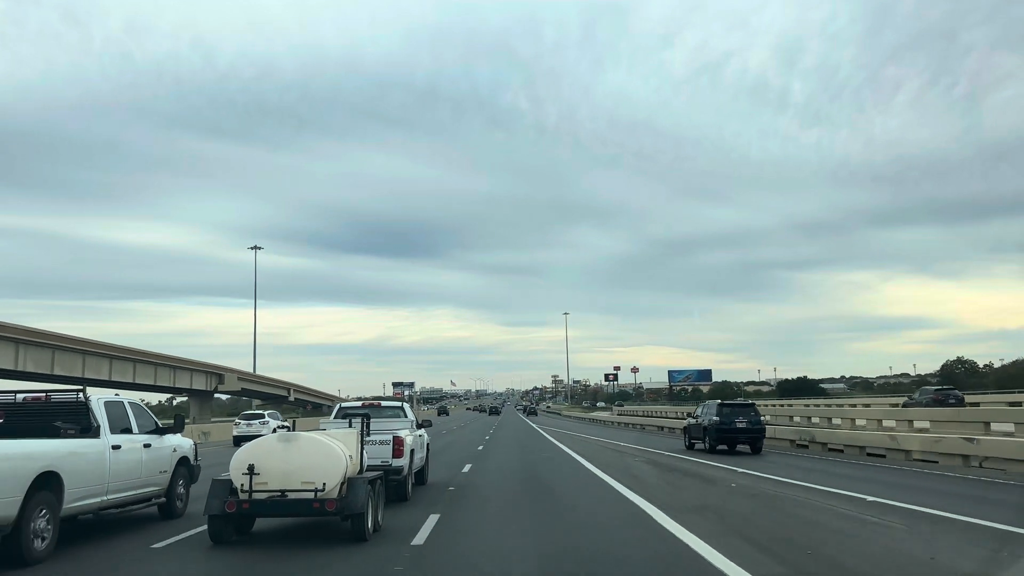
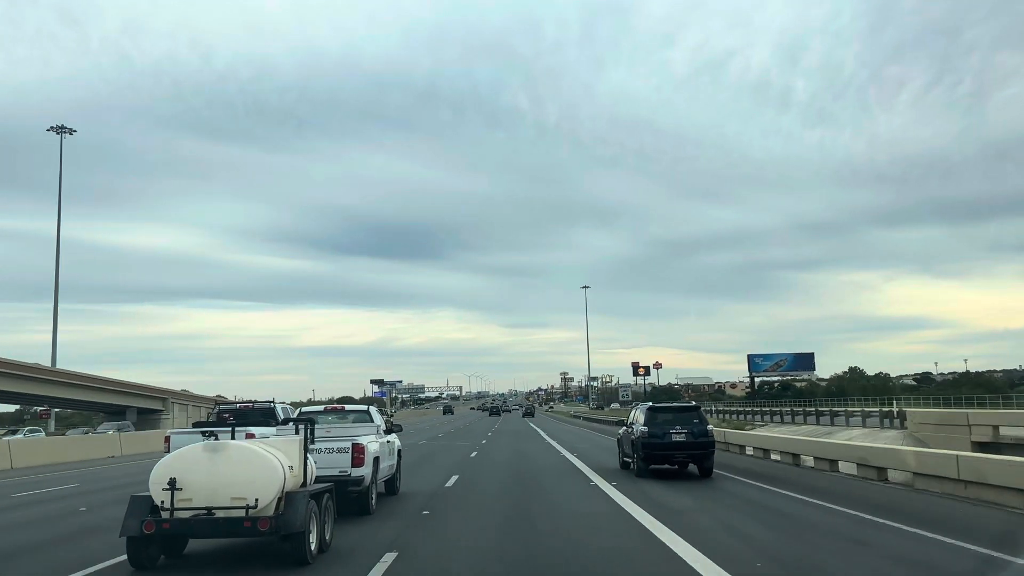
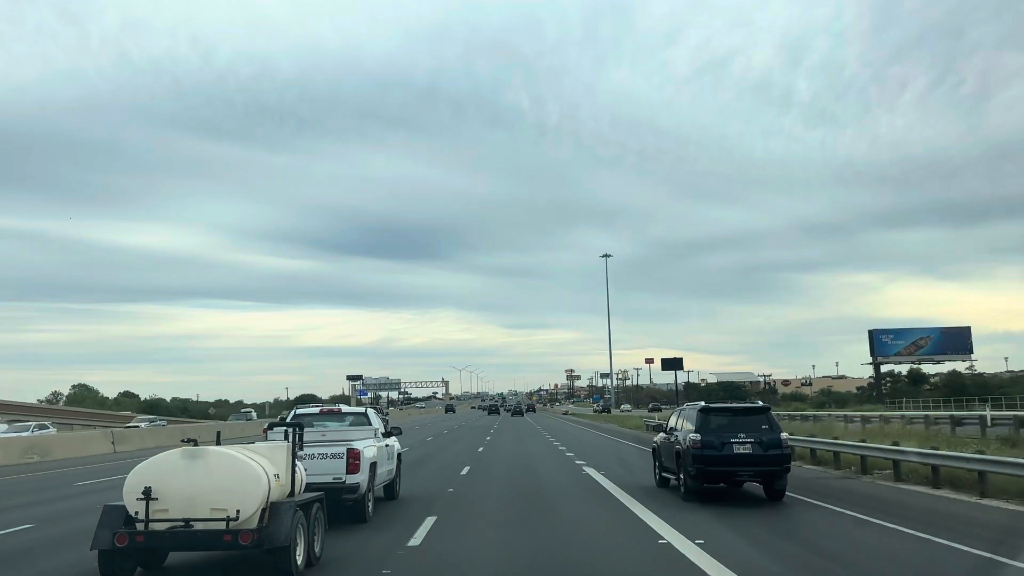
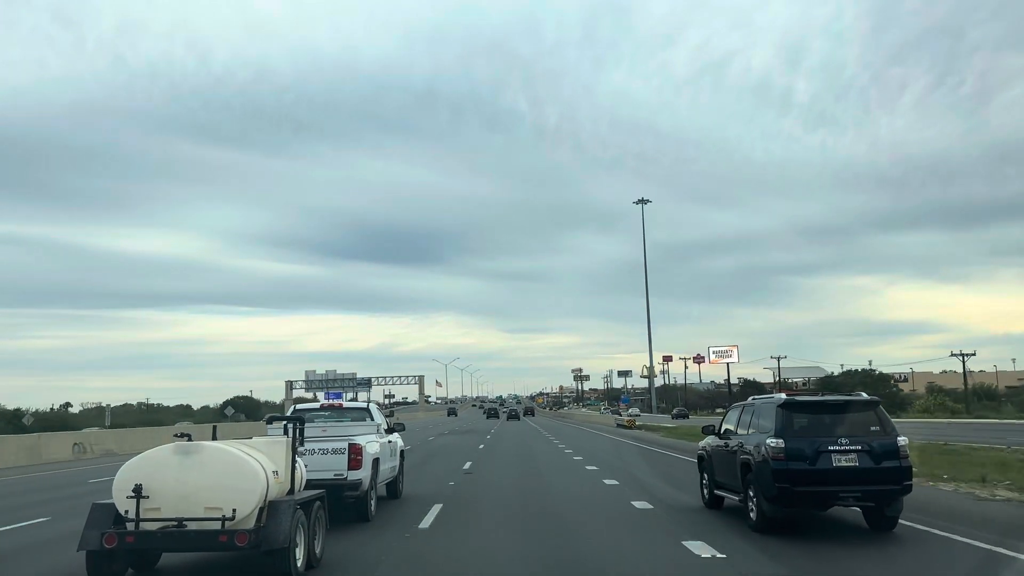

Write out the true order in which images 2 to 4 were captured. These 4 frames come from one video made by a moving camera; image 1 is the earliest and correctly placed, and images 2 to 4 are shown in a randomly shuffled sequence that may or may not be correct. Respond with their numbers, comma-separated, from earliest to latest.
2, 3, 4
